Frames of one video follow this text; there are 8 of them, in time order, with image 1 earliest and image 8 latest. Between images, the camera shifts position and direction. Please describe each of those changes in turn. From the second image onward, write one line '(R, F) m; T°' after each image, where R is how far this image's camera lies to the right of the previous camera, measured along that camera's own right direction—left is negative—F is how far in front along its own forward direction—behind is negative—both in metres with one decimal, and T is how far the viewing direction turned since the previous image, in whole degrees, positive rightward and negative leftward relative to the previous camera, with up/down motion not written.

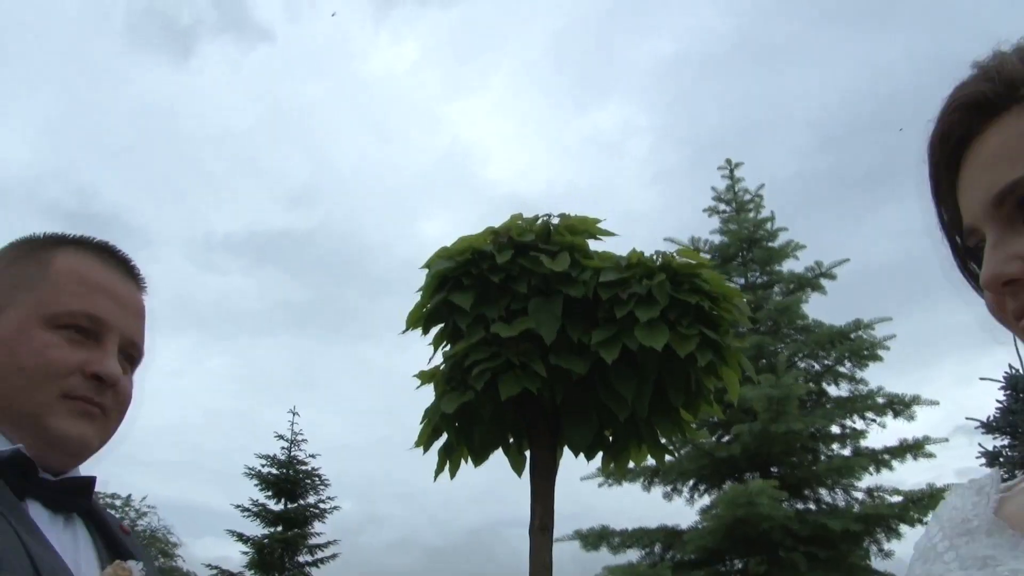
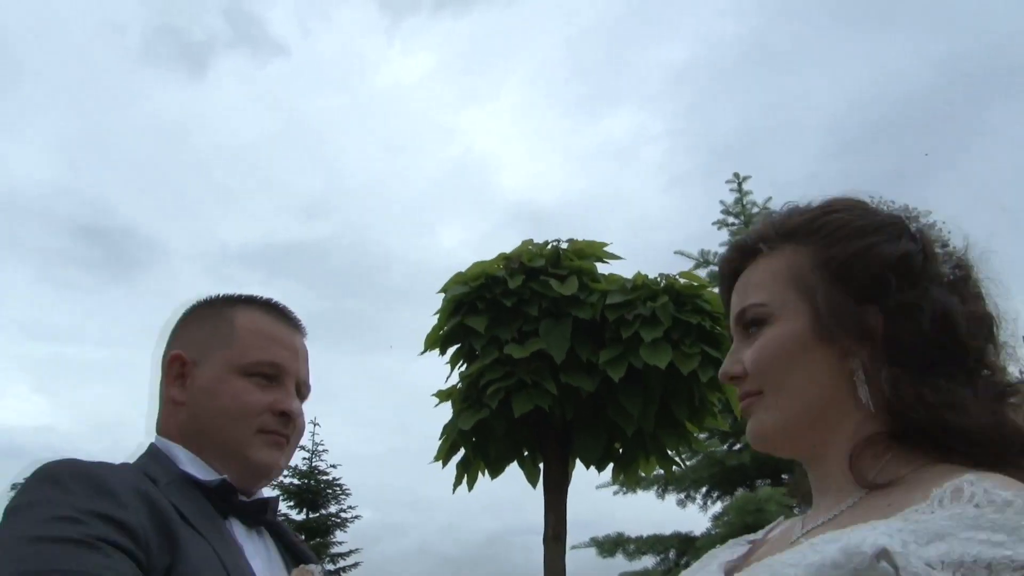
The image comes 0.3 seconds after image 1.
(0.0, -0.3) m; -1°
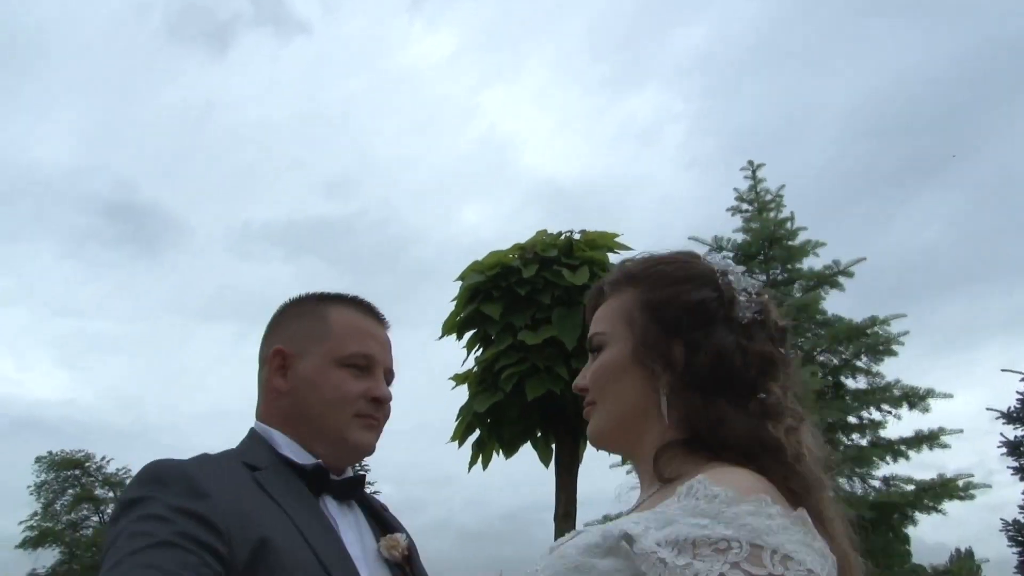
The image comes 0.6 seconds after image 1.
(0.0, -0.2) m; -1°
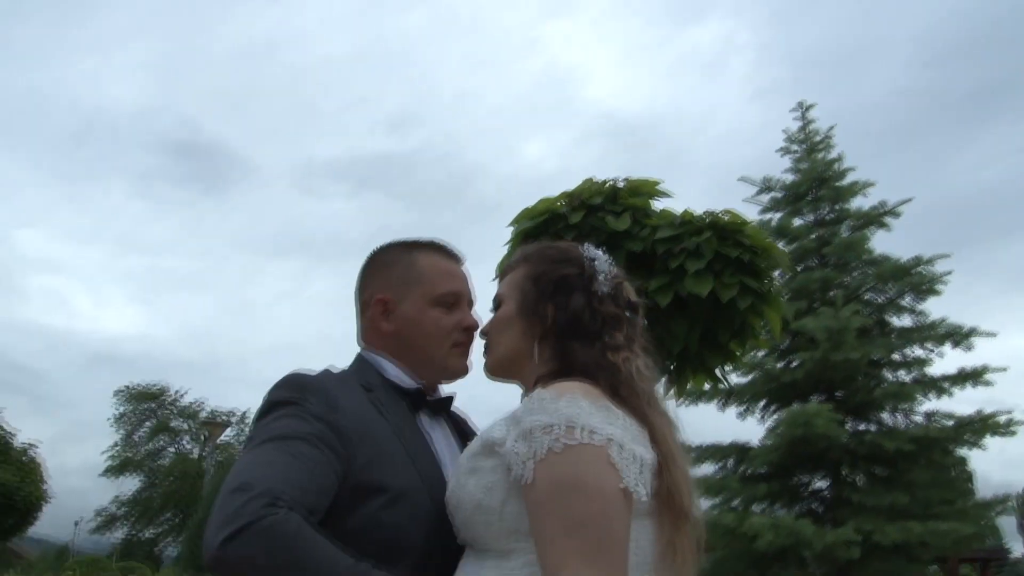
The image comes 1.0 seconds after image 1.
(+0.1, -0.5) m; -4°
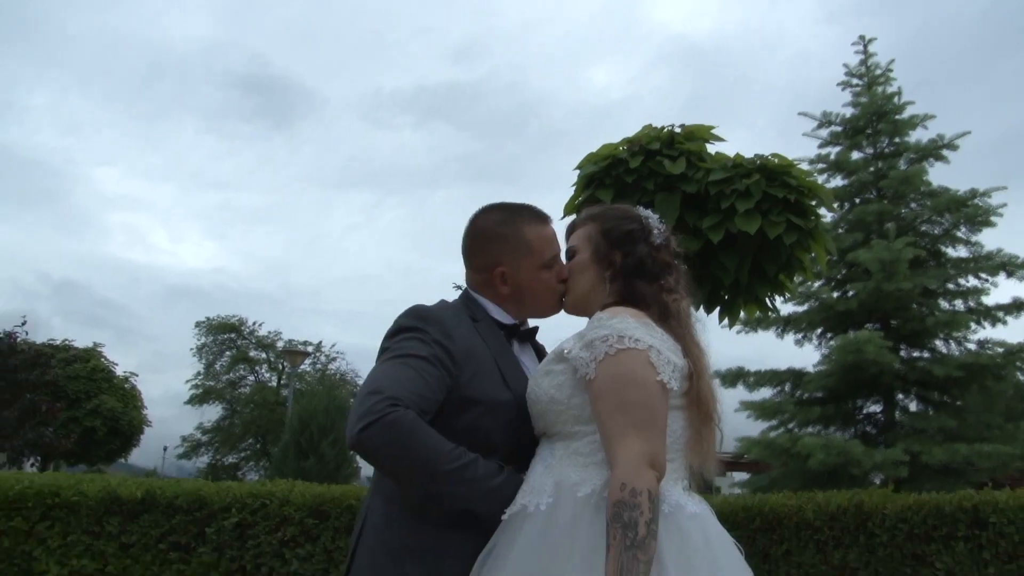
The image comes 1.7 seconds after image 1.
(0.0, -0.6) m; -4°
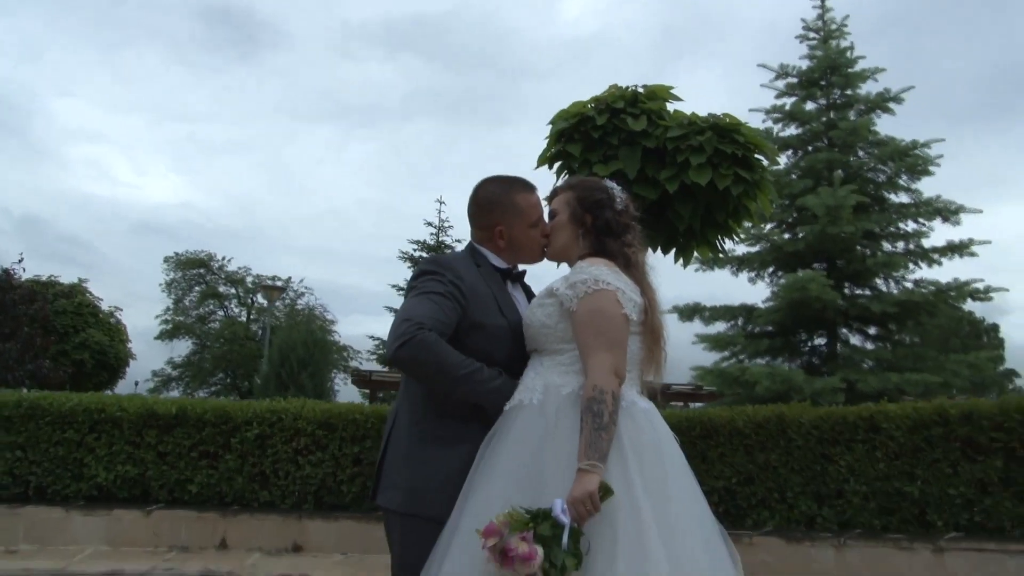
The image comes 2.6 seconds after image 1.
(-0.1, -0.8) m; +2°
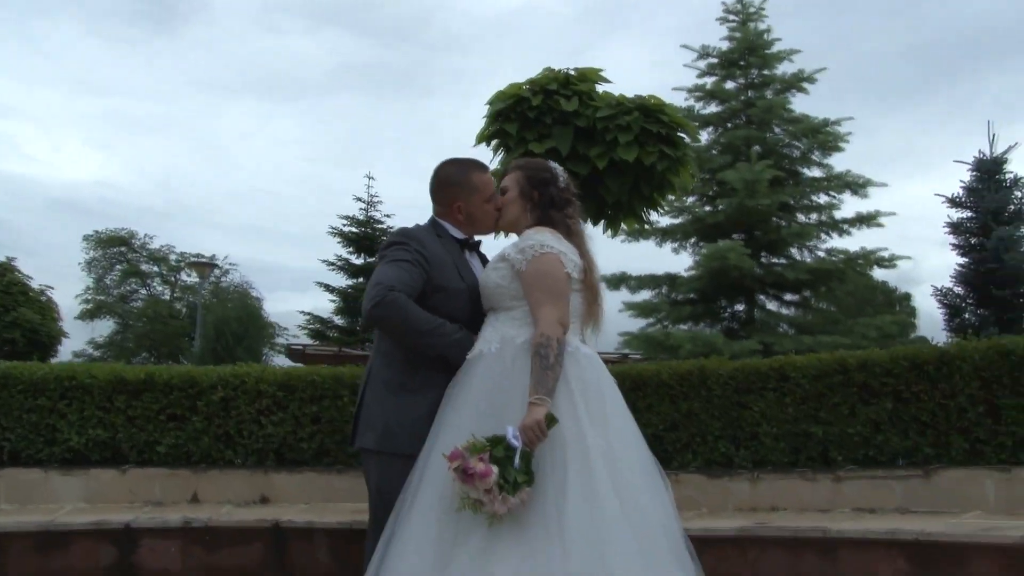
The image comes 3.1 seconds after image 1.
(-0.1, -0.5) m; +4°
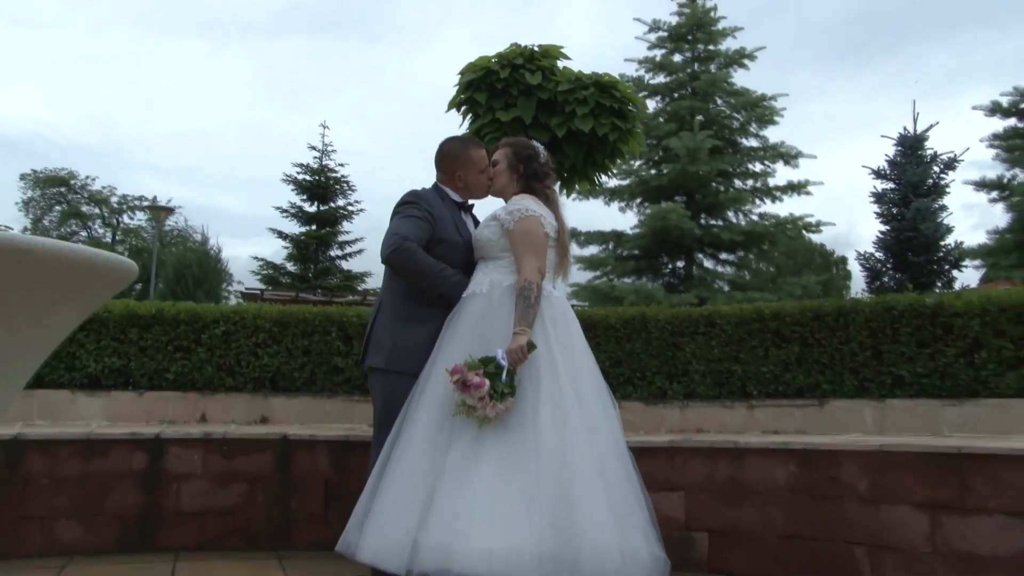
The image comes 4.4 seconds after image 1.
(-0.2, -0.9) m; +3°
